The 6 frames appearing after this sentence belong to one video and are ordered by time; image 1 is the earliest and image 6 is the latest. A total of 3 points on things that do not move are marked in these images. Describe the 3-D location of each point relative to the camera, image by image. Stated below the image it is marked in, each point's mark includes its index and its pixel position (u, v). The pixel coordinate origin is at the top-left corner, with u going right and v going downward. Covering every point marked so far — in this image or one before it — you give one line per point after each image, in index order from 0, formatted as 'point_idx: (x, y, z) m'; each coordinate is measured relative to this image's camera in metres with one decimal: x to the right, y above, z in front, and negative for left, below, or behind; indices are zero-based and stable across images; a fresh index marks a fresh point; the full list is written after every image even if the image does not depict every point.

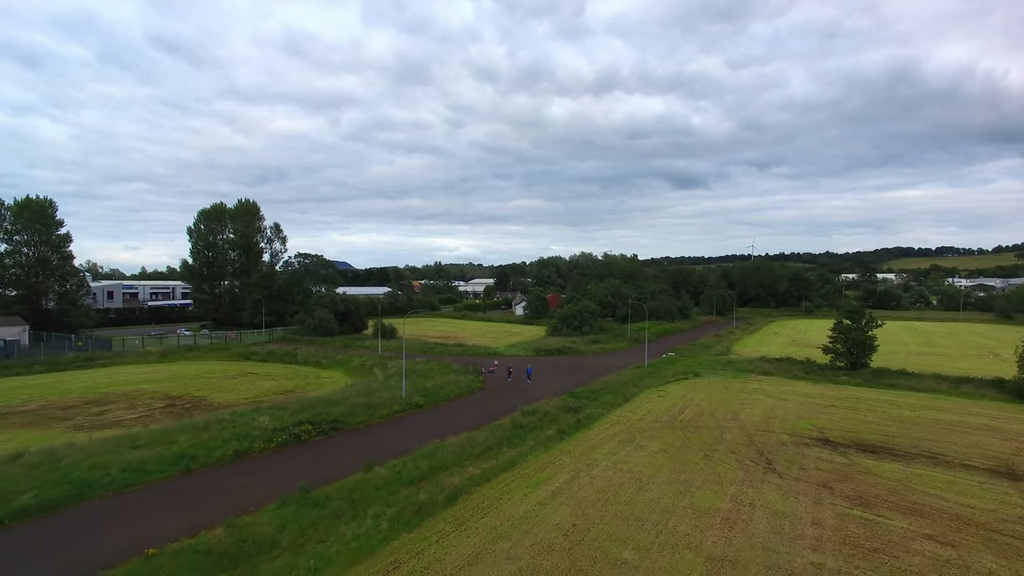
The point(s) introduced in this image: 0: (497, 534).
0: (-0.4, -5.9, +12.4) m
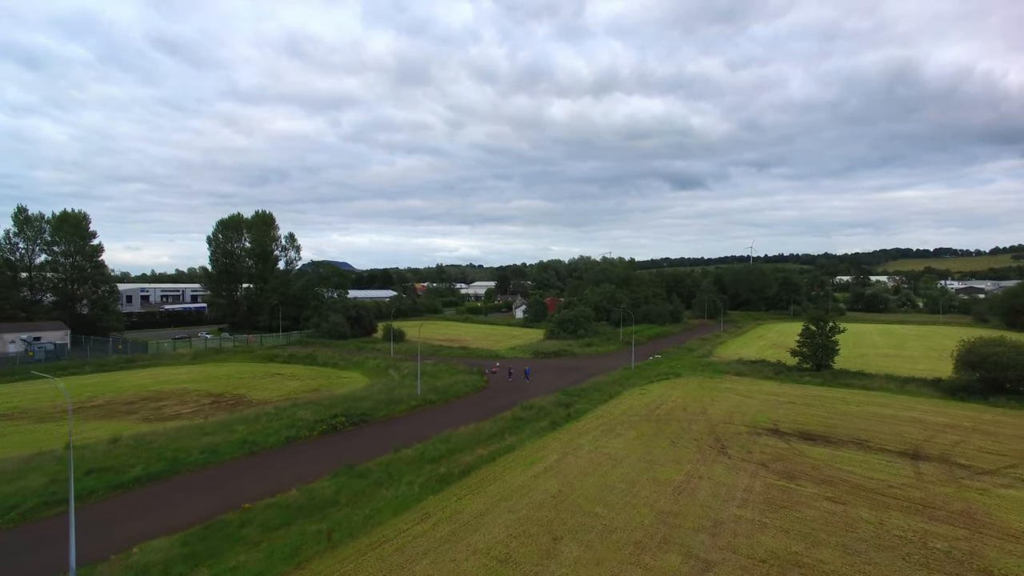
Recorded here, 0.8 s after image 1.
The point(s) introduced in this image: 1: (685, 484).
0: (-0.3, -6.6, +16.5) m
1: (+6.0, -6.8, +17.8) m
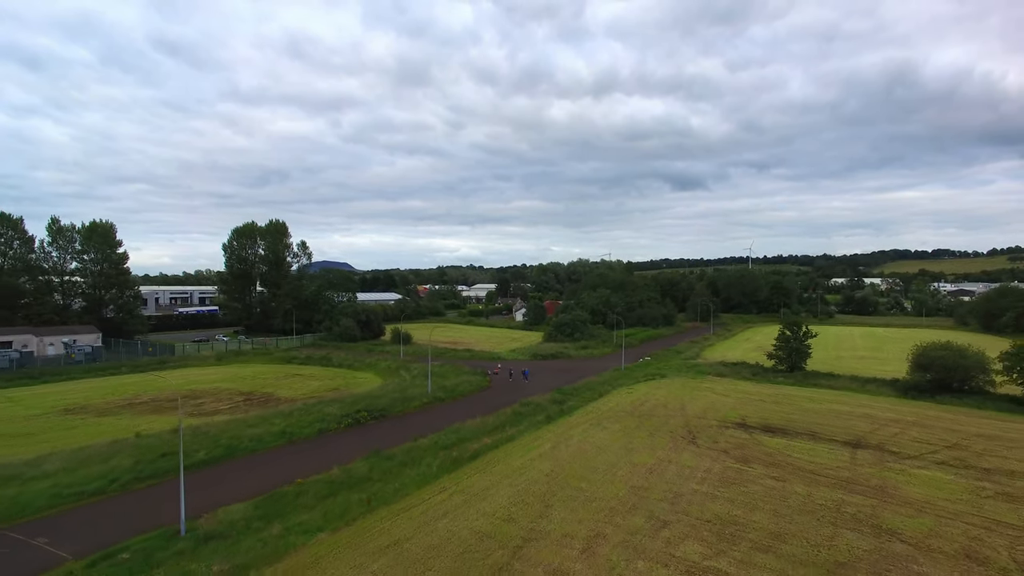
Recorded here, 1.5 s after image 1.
0: (-0.3, -7.3, +20.2) m
1: (+6.0, -7.4, +21.5) m
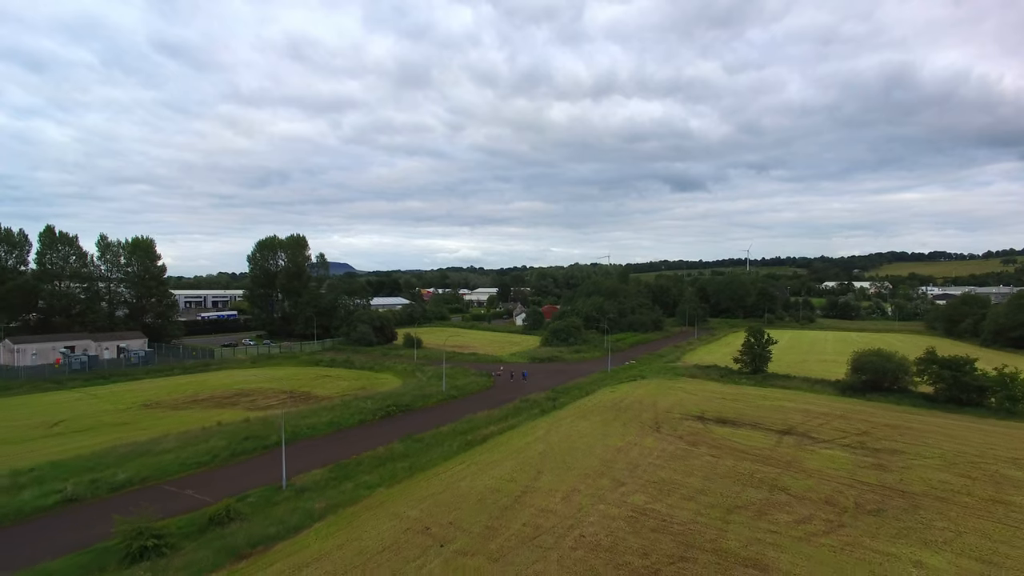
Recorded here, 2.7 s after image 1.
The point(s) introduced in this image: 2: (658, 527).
0: (-0.3, -8.5, +26.7) m
1: (+6.1, -8.6, +28.0) m
2: (+5.2, -8.5, +18.3) m
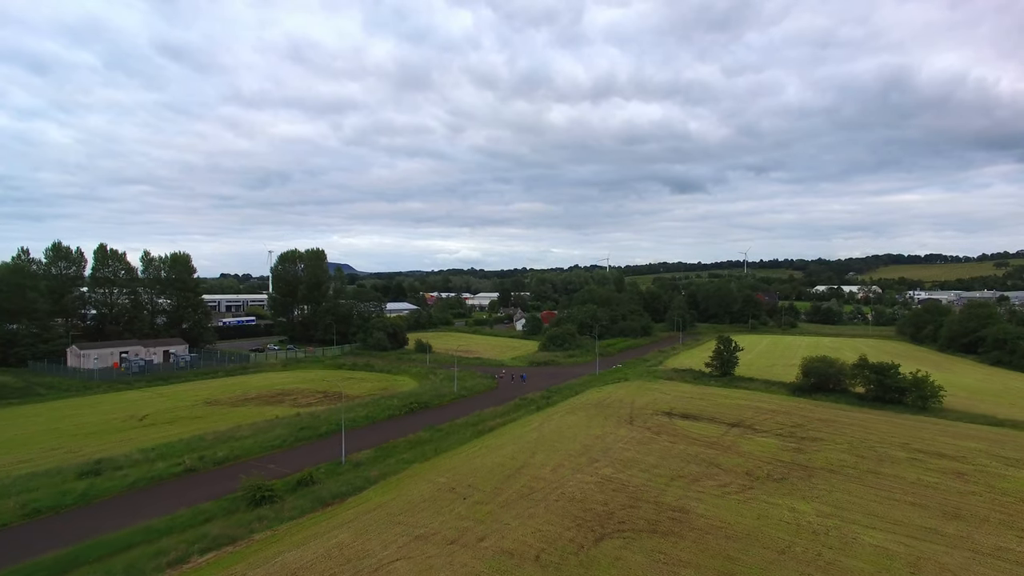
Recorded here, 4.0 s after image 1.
0: (-0.2, -10.0, +34.1) m
1: (+6.2, -10.1, +35.4) m
2: (+5.3, -9.9, +25.6) m
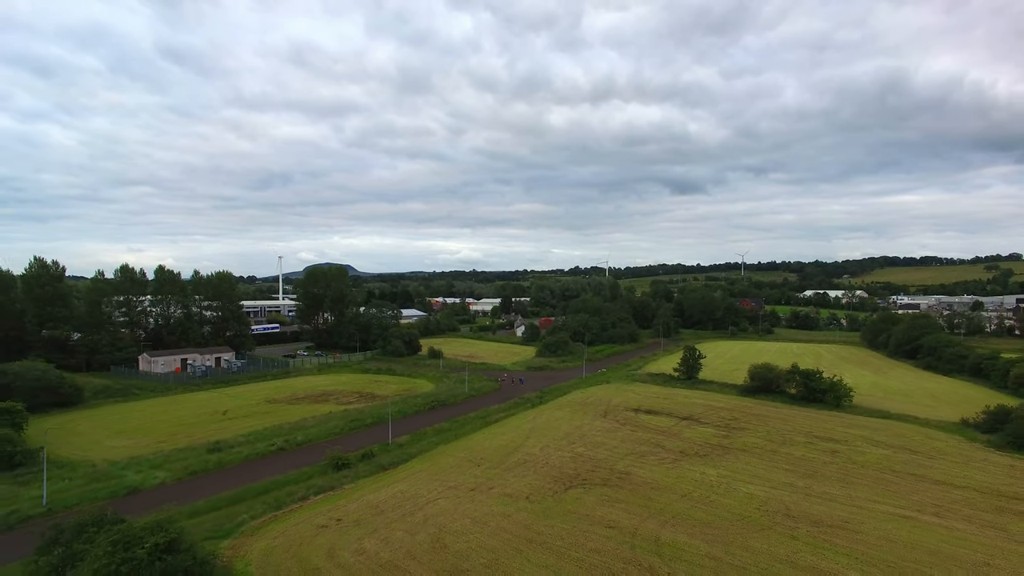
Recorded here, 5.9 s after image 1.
0: (-0.2, -12.2, +45.0) m
1: (+6.2, -12.4, +46.3) m
2: (+5.3, -12.2, +36.5) m
